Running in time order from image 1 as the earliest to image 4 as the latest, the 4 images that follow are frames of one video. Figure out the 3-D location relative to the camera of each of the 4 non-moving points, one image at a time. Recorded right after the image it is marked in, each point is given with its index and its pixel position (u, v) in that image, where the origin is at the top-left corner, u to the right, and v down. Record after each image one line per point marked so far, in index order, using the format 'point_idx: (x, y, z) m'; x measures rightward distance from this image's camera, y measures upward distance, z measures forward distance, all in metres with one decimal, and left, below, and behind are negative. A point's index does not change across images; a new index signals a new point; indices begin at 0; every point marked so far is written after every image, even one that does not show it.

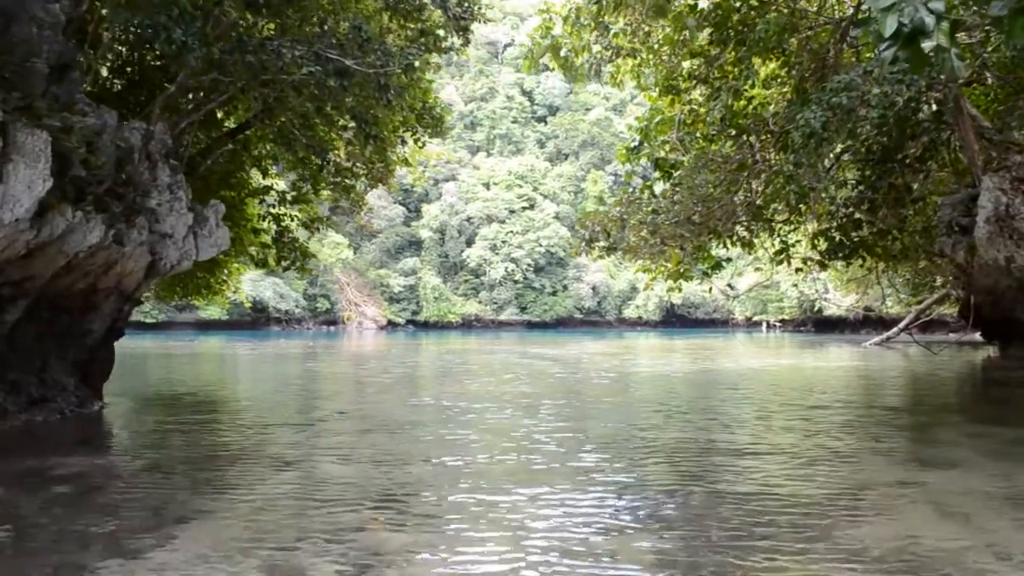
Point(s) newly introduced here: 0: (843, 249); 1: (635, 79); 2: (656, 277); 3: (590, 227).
0: (+4.4, +0.5, +12.6) m
1: (+1.8, +3.0, +13.9) m
2: (+2.1, +0.2, +13.8) m
3: (+1.0, +0.8, +12.5) m
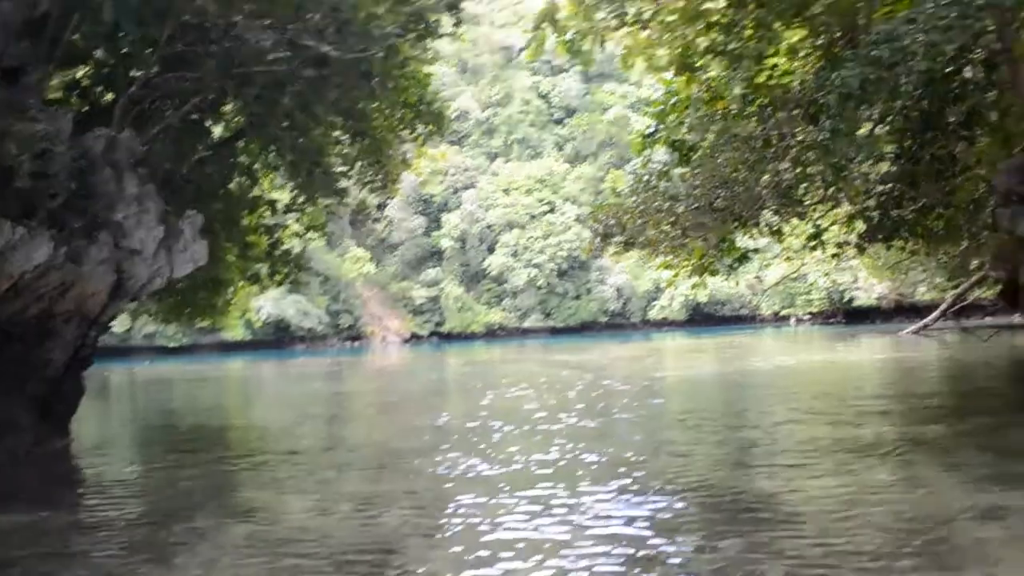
0: (+4.5, +0.7, +11.5) m
1: (+1.8, +3.1, +12.8) m
2: (+2.3, +0.2, +12.8) m
3: (+1.1, +0.8, +11.5) m
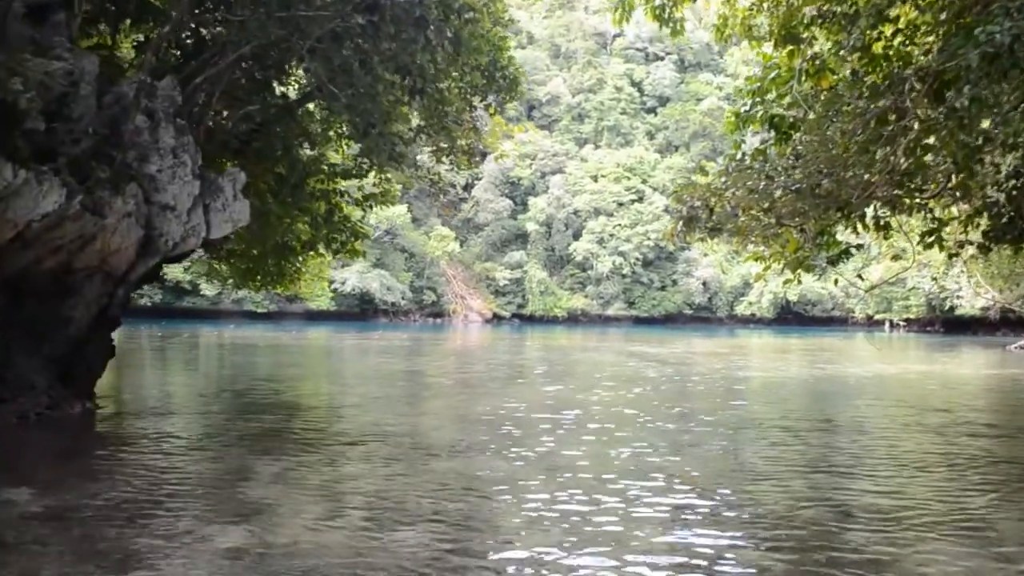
0: (+5.3, +0.6, +10.1) m
1: (+2.9, +3.2, +11.6) m
2: (+3.1, +0.3, +11.5) m
3: (+1.9, +0.9, +10.3) m
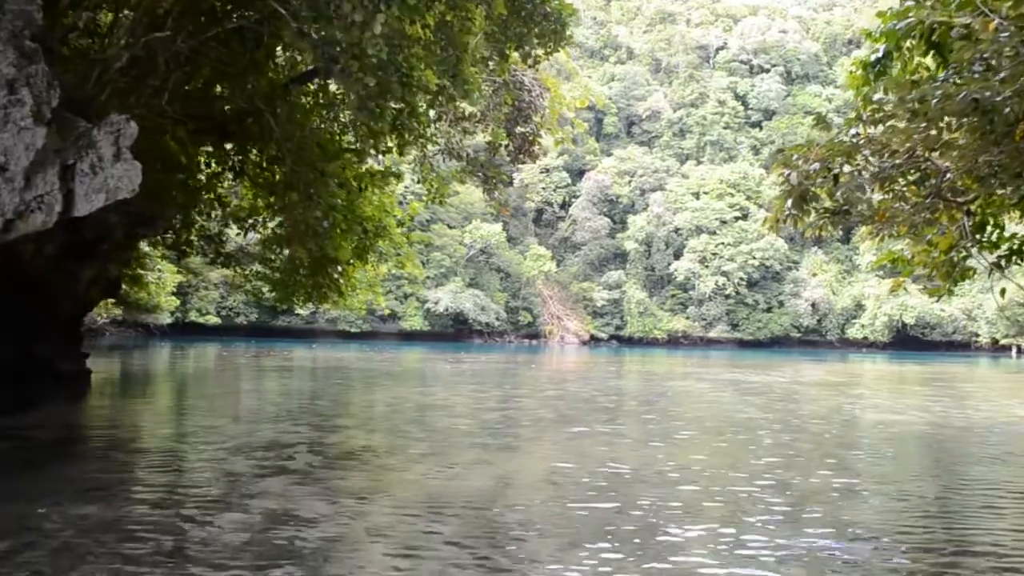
0: (+5.5, +0.5, +6.5) m
1: (+3.2, +3.1, +8.3) m
2: (+3.5, +0.2, +8.2) m
3: (+2.2, +0.9, +7.1) m
